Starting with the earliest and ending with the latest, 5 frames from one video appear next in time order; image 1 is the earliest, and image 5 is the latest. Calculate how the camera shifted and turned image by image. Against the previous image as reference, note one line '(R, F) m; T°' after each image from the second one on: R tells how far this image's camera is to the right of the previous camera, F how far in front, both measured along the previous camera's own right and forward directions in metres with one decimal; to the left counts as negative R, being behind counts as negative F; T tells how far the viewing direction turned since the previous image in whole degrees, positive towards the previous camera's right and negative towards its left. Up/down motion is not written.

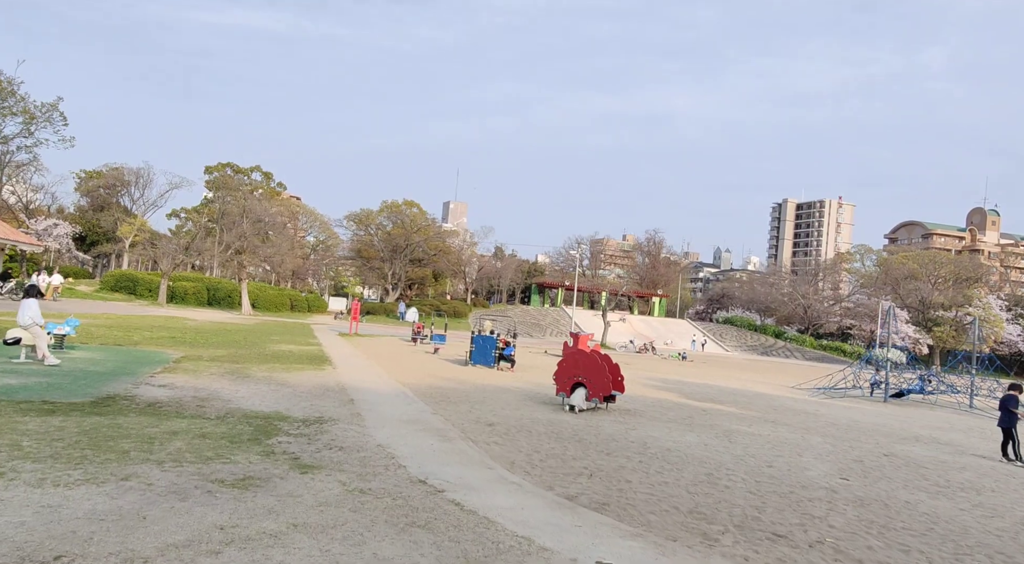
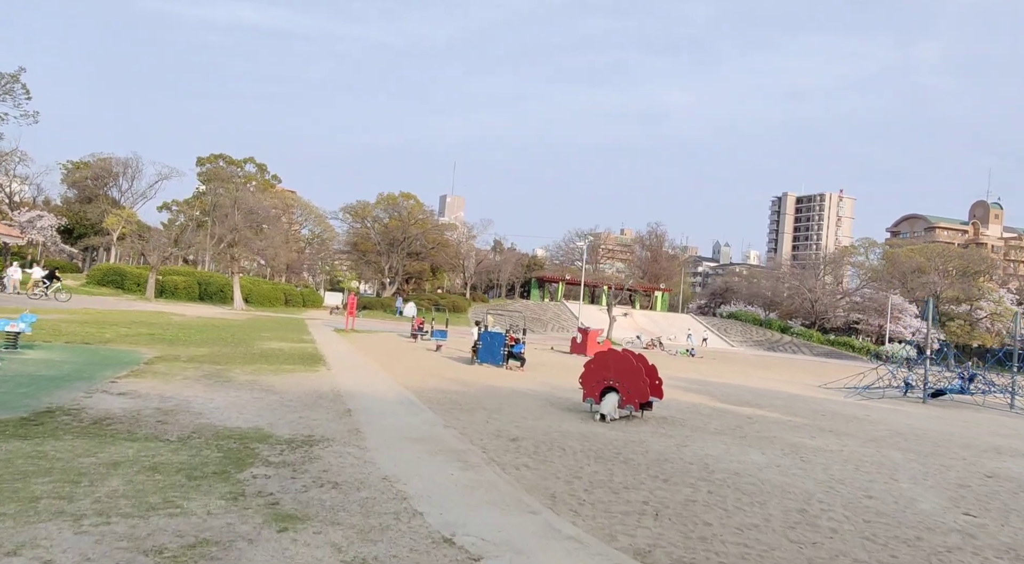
(-0.4, +1.7) m; 0°
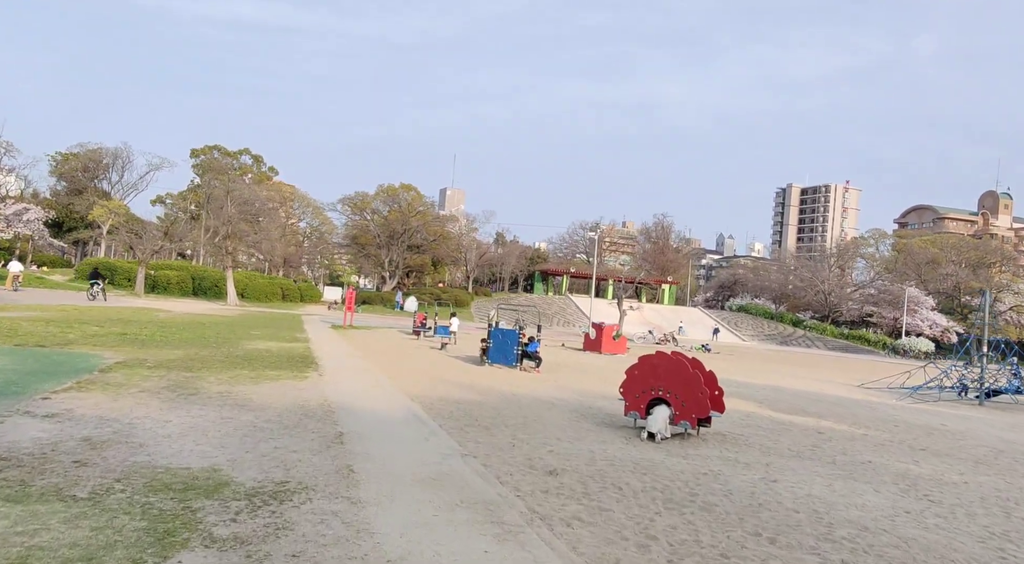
(-0.4, +2.0) m; 0°
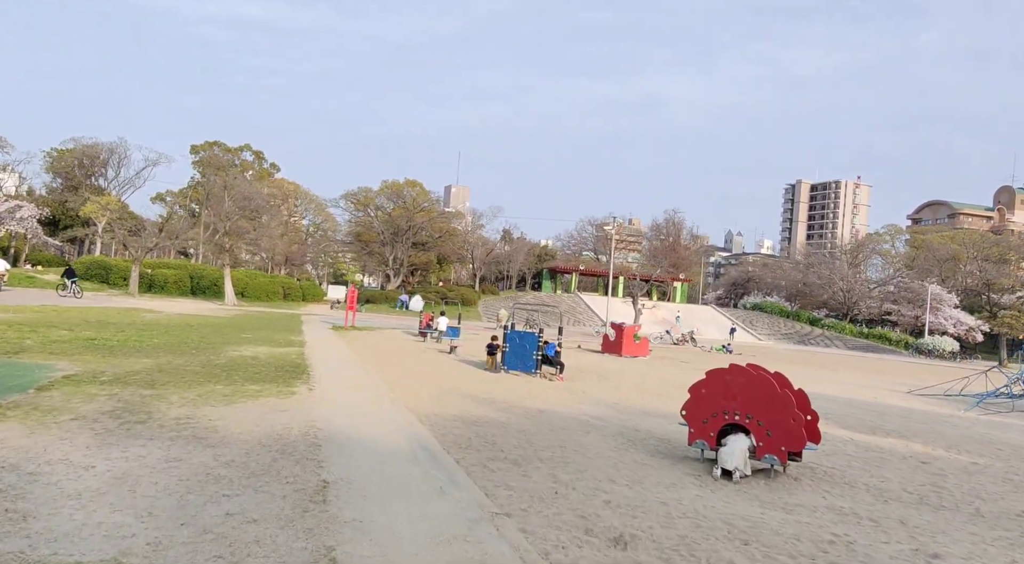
(-0.3, +2.0) m; 0°
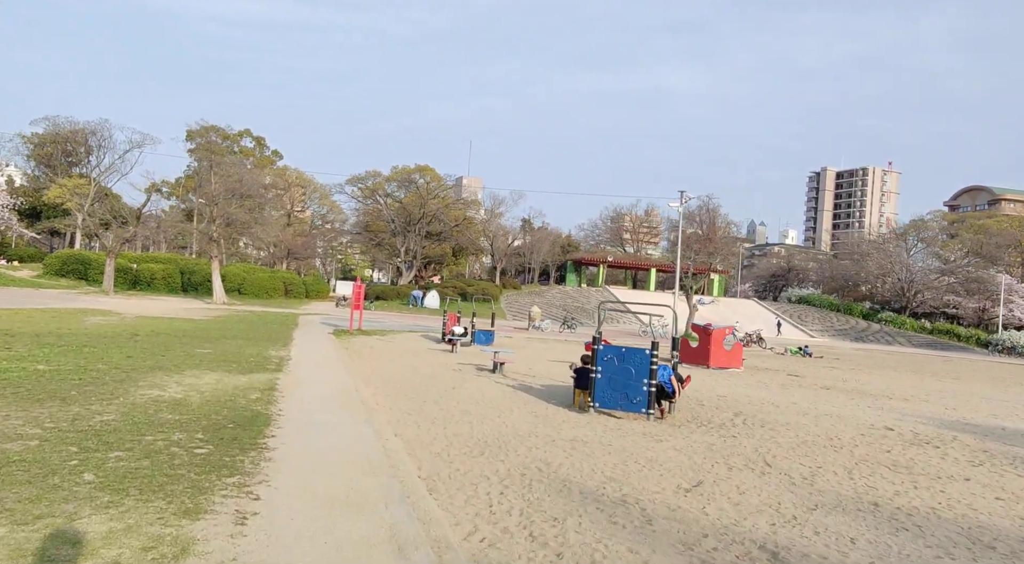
(-1.3, +6.1) m; -1°
